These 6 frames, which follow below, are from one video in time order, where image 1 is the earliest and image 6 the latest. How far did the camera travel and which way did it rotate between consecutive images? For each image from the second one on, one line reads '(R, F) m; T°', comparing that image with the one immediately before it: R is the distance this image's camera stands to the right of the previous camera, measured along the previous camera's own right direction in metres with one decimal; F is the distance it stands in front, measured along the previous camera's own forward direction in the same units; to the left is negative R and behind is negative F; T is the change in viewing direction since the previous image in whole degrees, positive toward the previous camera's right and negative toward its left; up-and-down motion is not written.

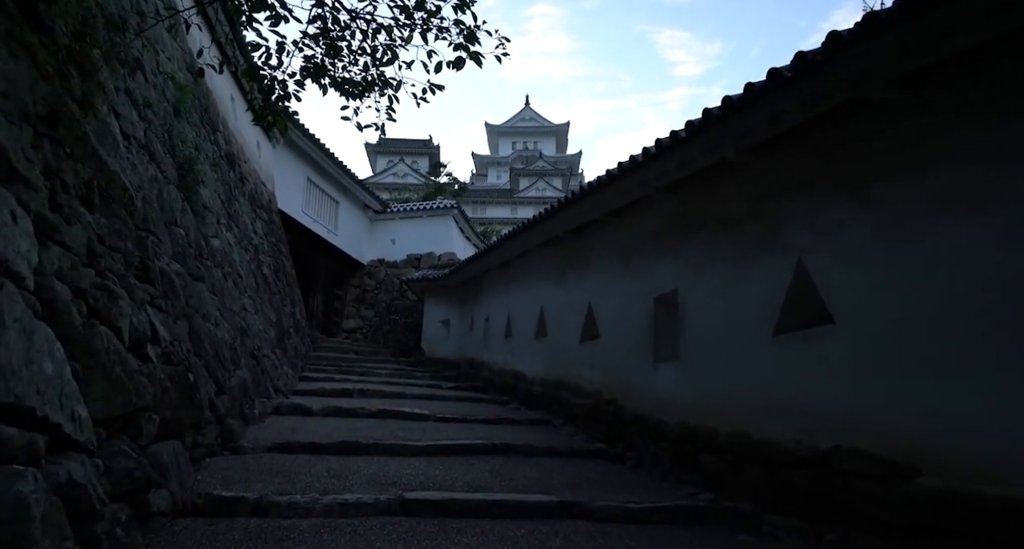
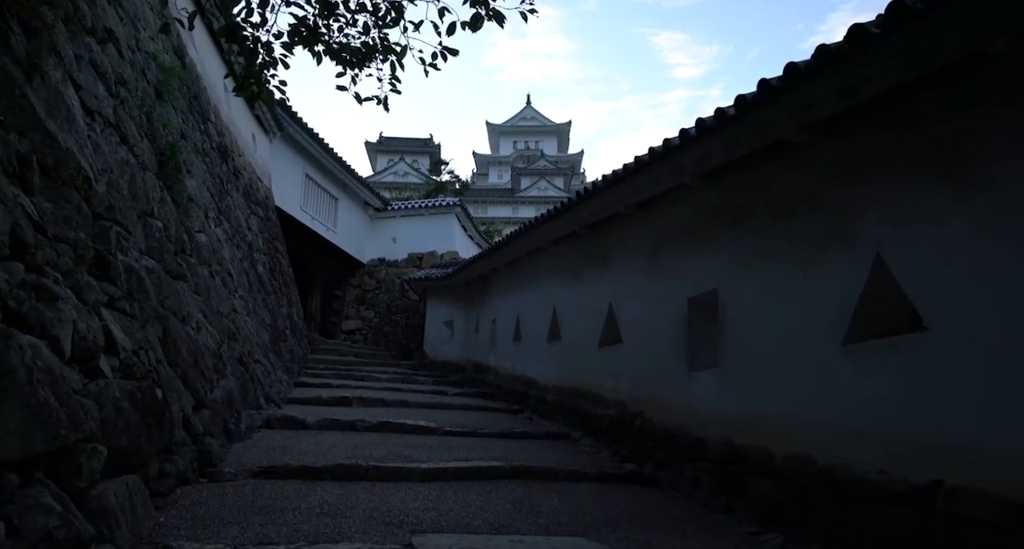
(-0.1, +0.4) m; 0°
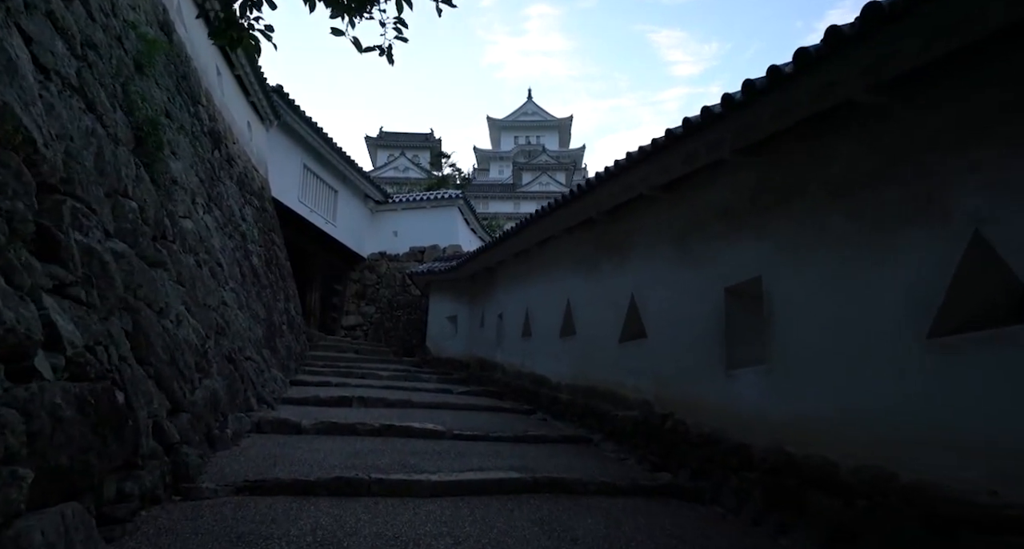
(-0.1, +0.4) m; 0°
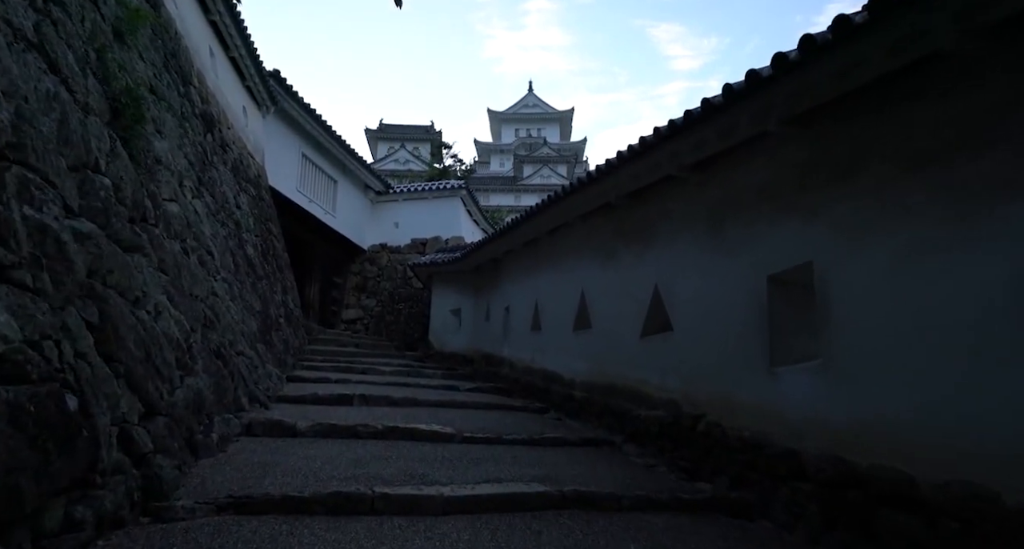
(-0.1, +0.4) m; 0°
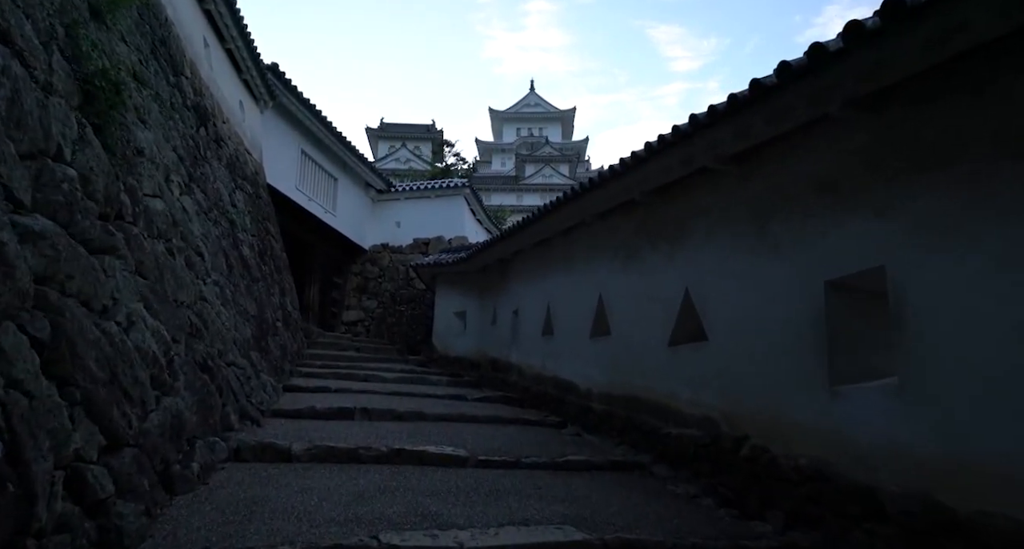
(-0.1, +0.4) m; 0°
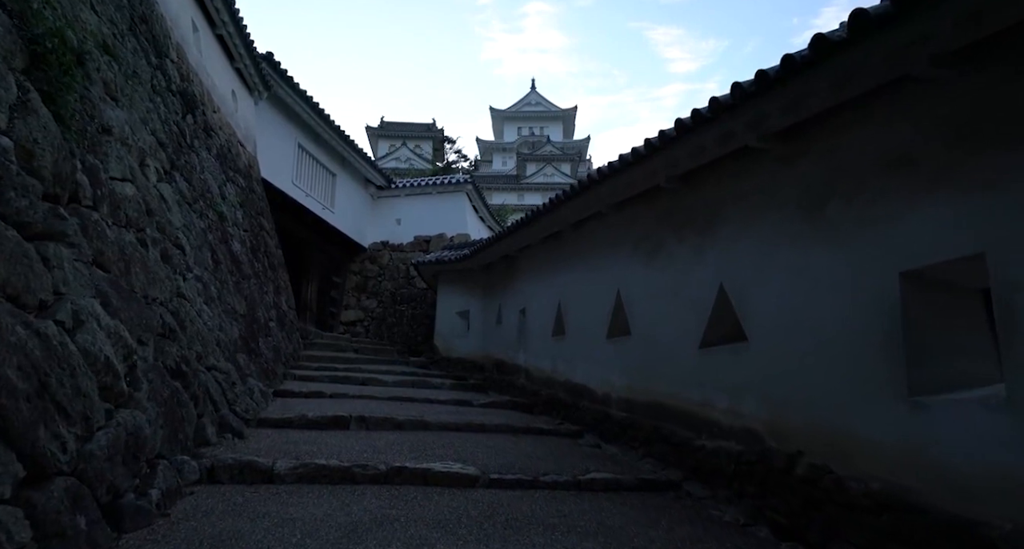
(-0.1, +0.4) m; 0°
